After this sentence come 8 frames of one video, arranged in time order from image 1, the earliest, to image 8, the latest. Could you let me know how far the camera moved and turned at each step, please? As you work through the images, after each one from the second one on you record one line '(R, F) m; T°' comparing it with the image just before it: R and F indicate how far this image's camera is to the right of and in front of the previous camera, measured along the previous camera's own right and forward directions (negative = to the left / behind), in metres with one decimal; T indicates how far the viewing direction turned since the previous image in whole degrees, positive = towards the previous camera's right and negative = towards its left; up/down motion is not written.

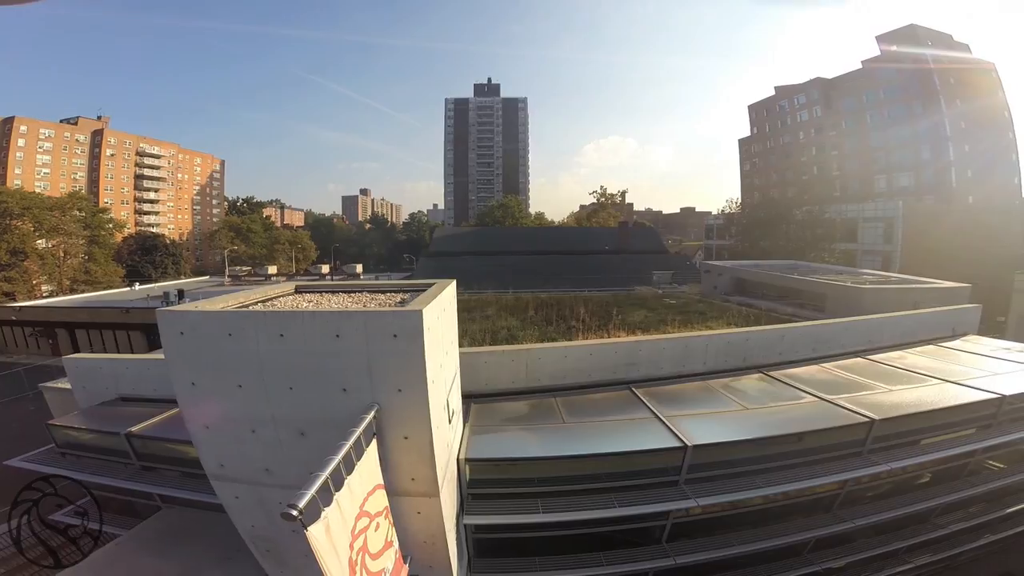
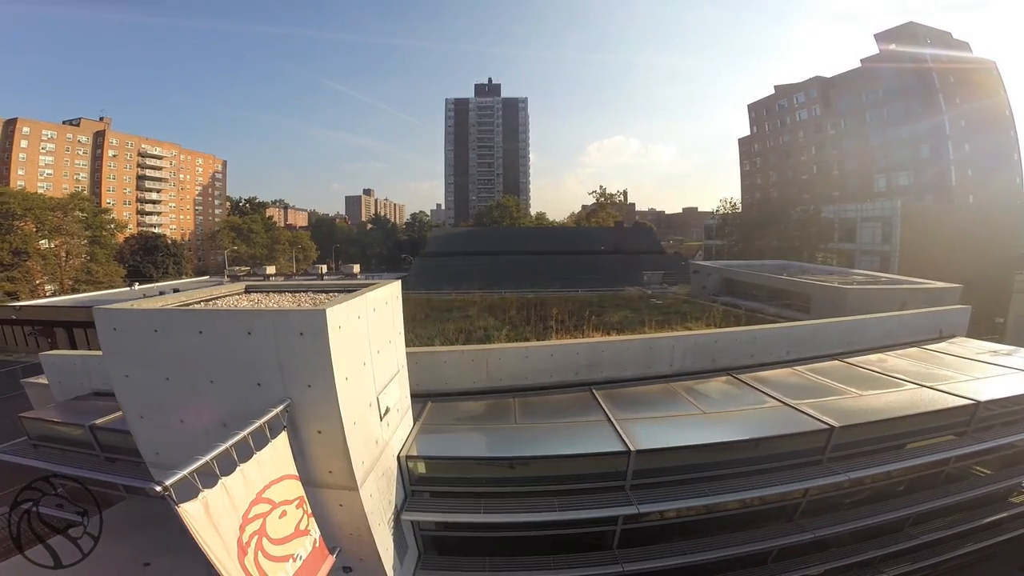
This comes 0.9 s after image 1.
(+0.6, +0.1) m; -1°
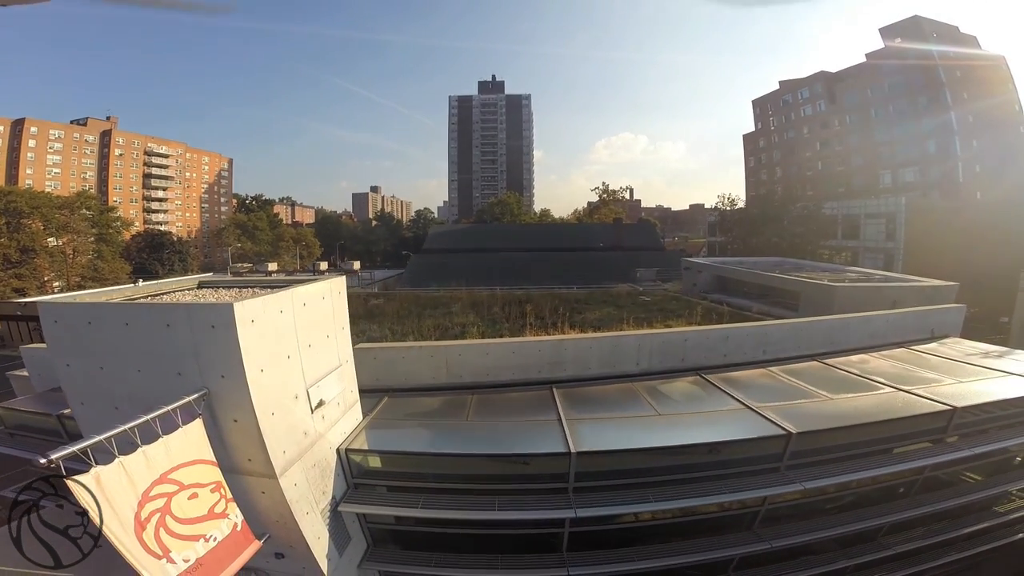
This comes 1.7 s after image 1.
(+0.7, +0.1) m; -1°
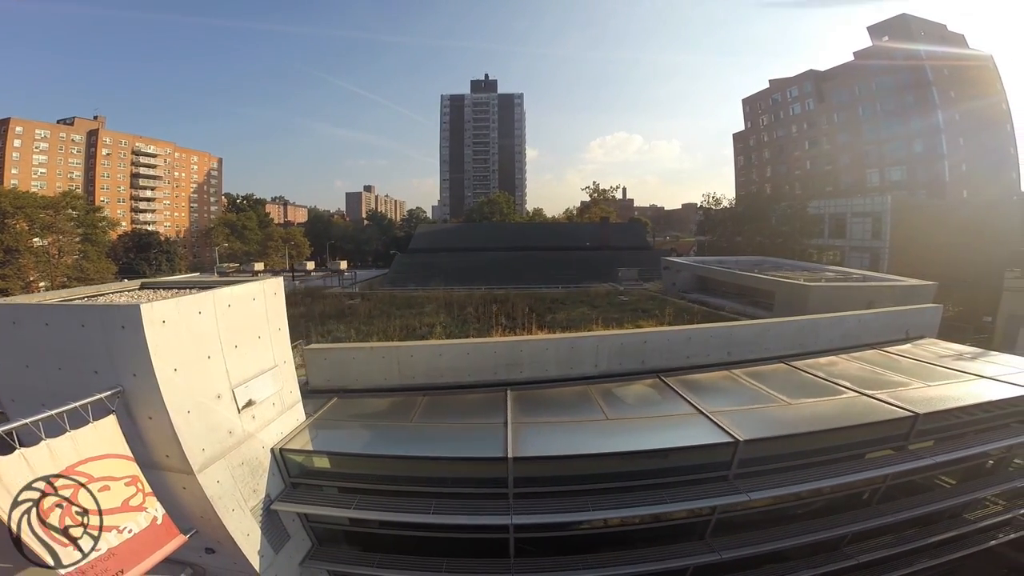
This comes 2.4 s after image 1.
(+0.6, +0.2) m; 0°
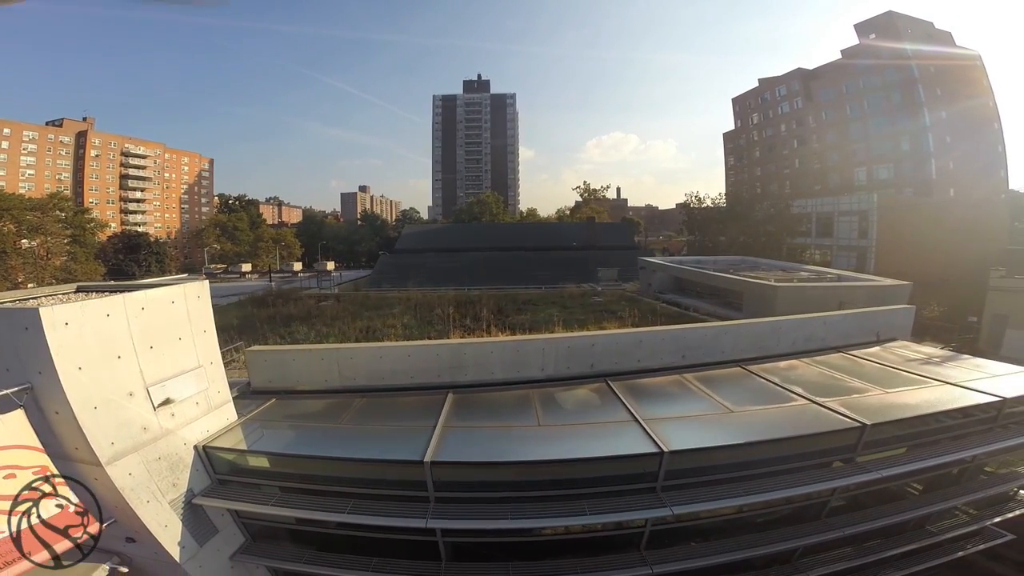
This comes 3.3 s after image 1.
(+0.8, +0.2) m; 0°
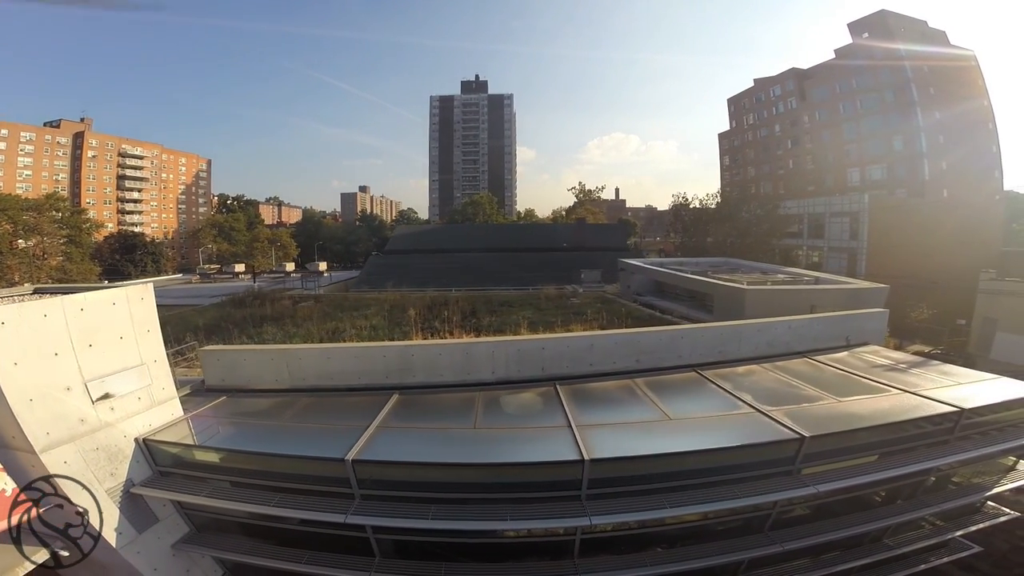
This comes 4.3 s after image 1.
(+0.8, +0.1) m; 0°
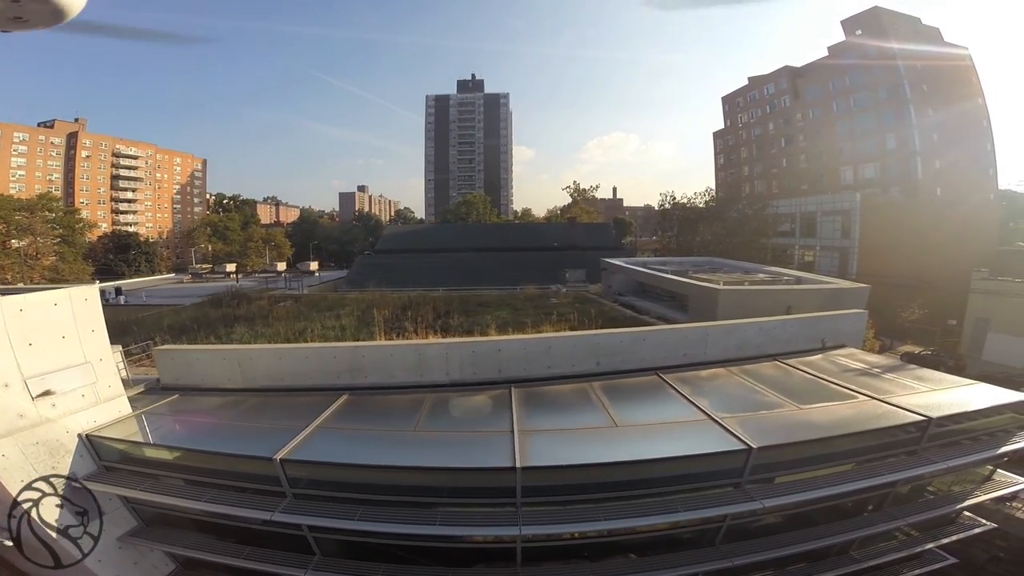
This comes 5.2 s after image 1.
(+0.6, +0.2) m; 0°
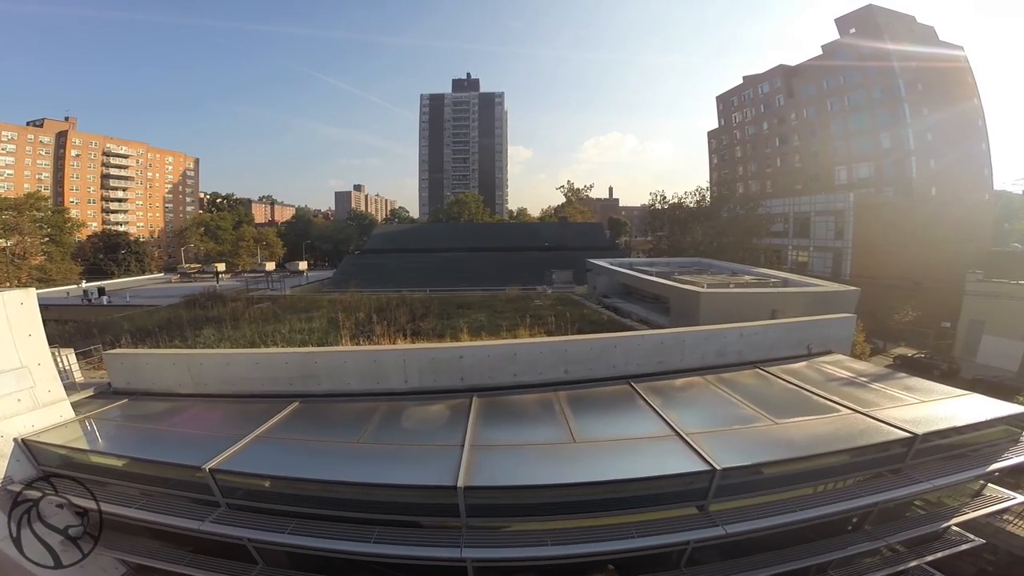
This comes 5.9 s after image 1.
(+0.5, +0.3) m; 0°
